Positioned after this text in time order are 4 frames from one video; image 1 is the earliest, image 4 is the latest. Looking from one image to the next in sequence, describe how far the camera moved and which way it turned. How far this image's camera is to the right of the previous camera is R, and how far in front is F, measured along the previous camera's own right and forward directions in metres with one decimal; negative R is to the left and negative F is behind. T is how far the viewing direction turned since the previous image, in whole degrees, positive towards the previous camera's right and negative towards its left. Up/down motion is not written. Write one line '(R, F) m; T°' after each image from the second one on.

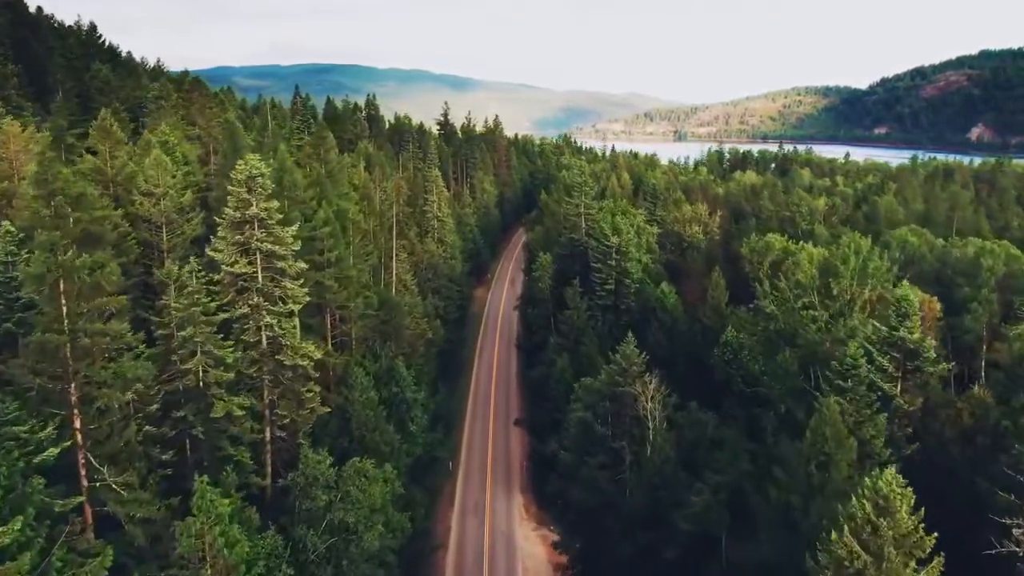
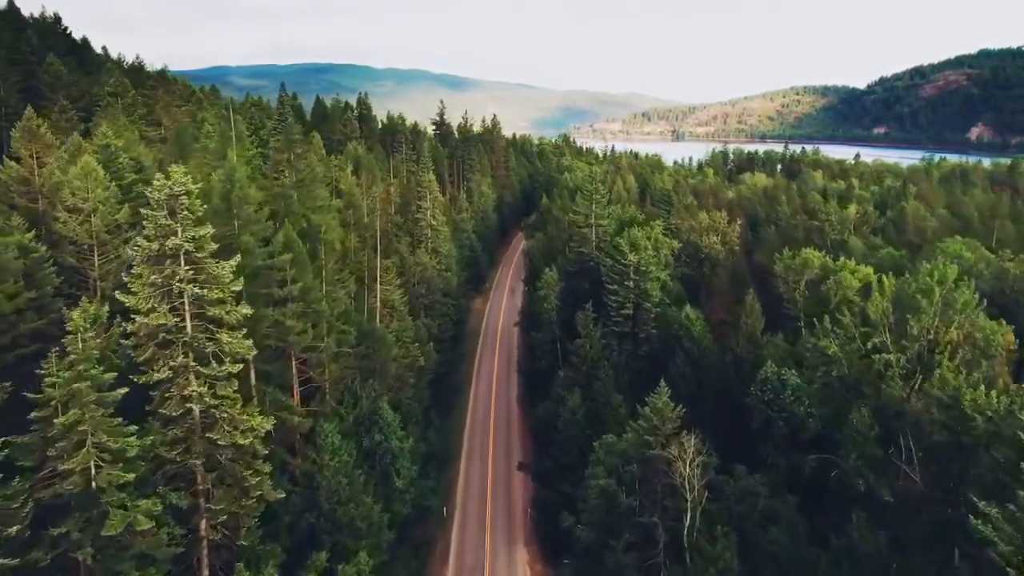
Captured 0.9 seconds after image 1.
(-0.4, +7.8) m; 0°
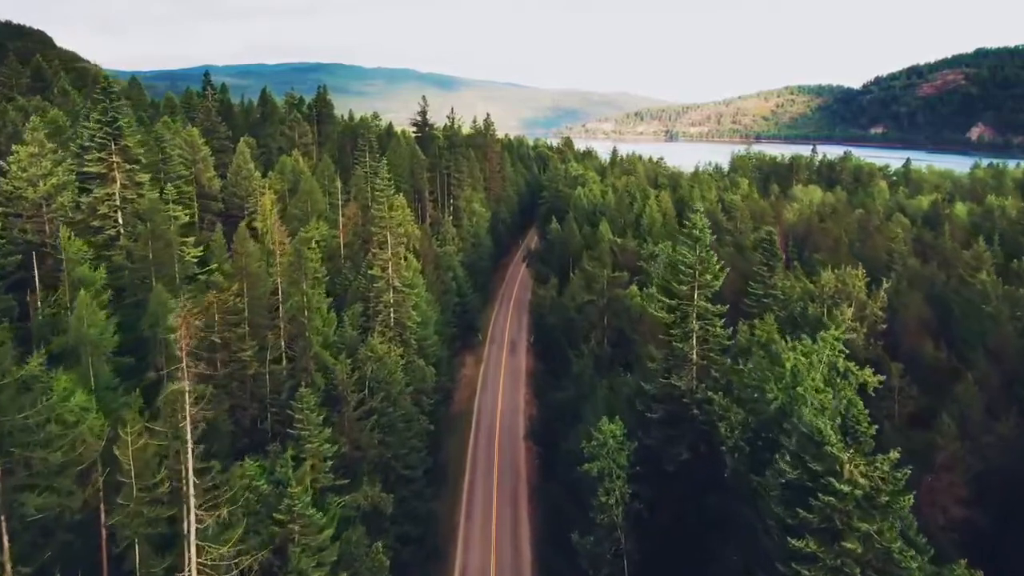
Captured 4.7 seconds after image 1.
(-1.4, +31.6) m; +1°
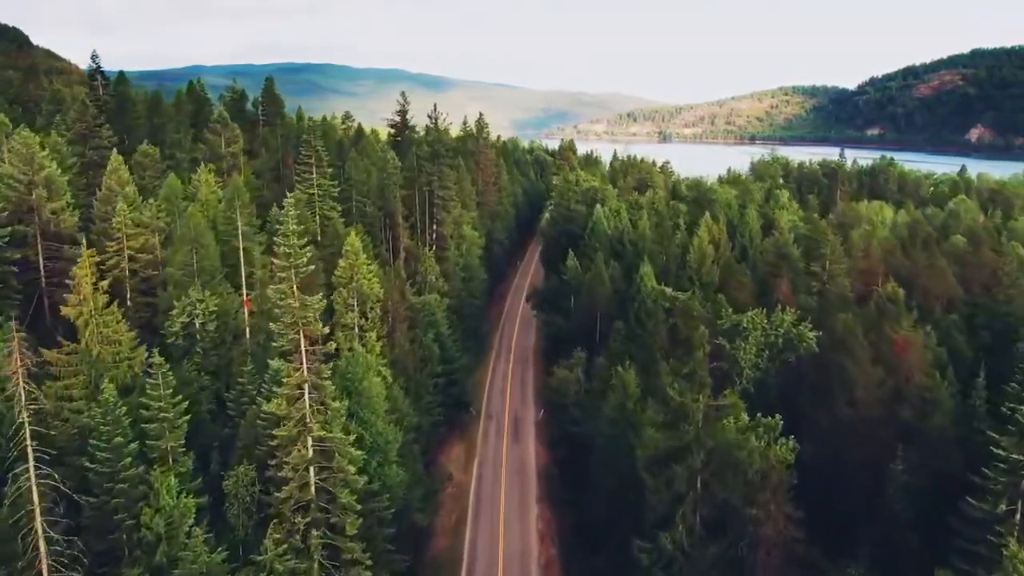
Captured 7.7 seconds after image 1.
(-1.3, +25.9) m; +1°
